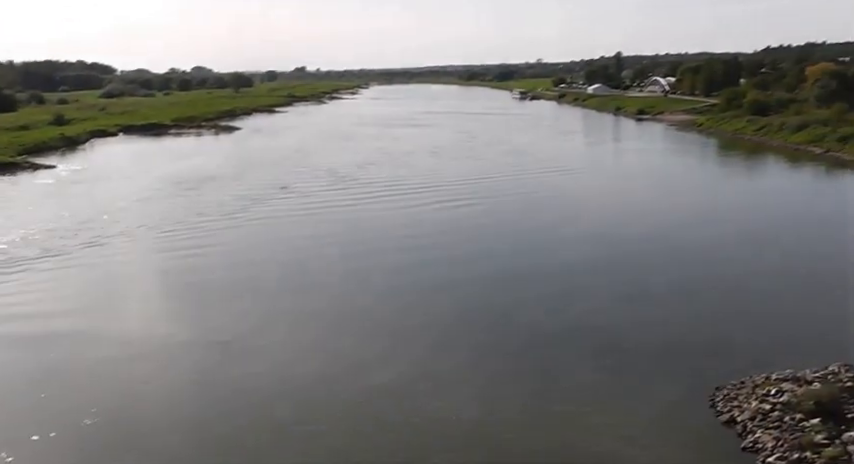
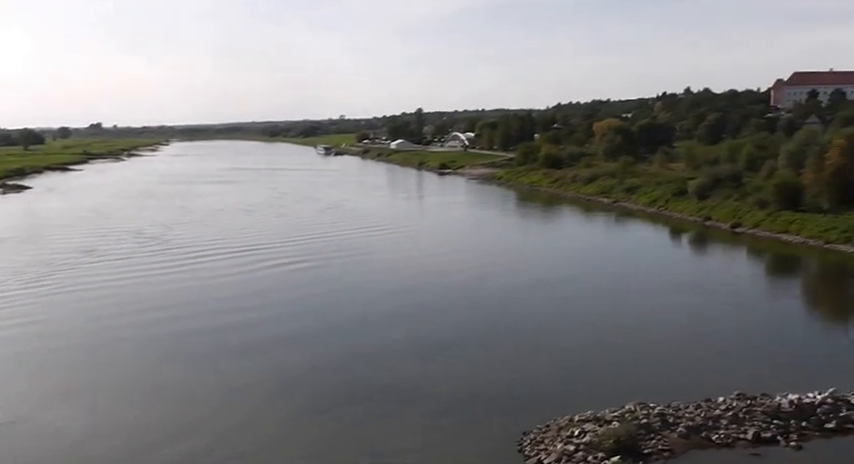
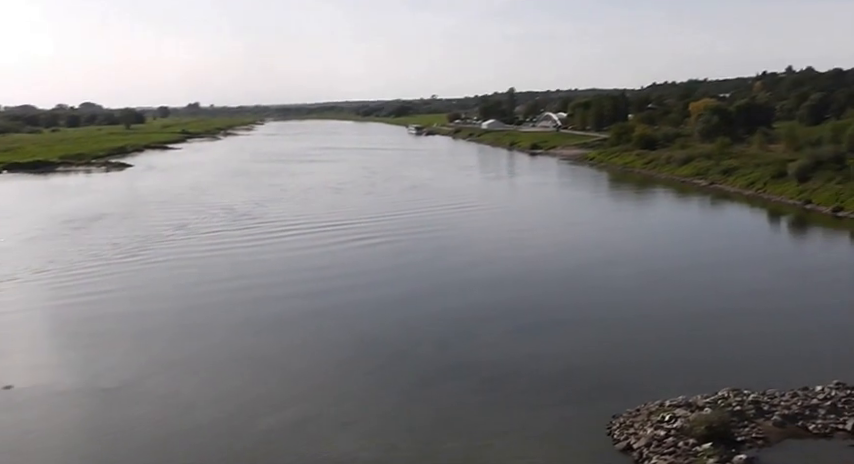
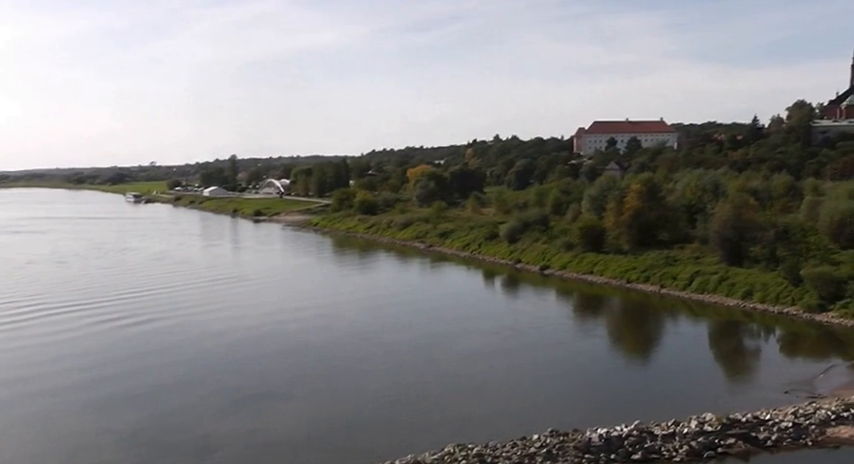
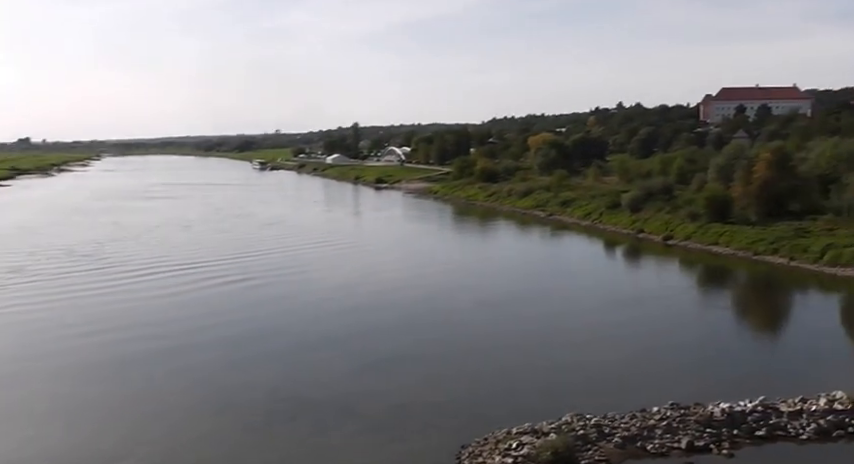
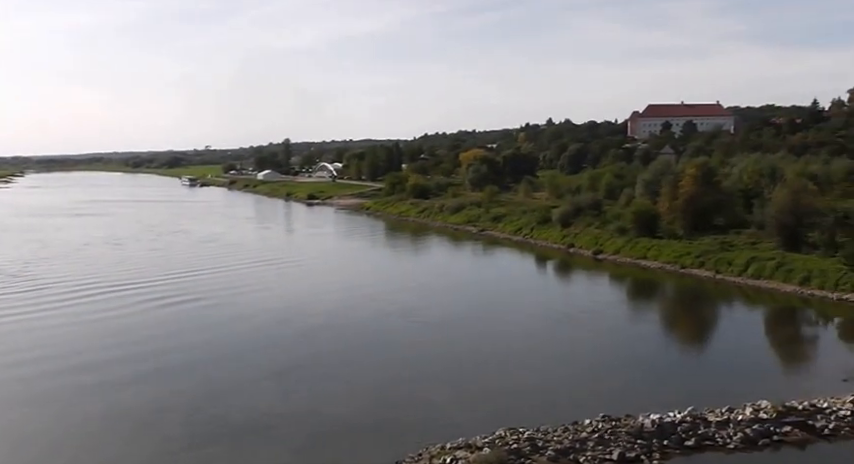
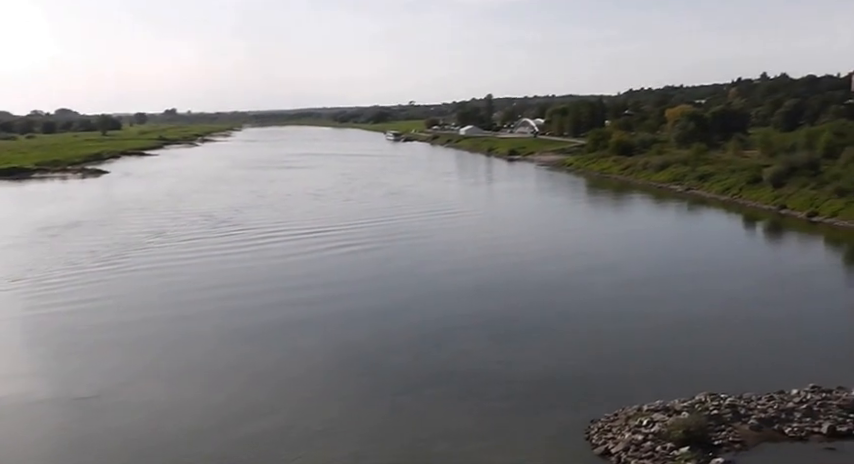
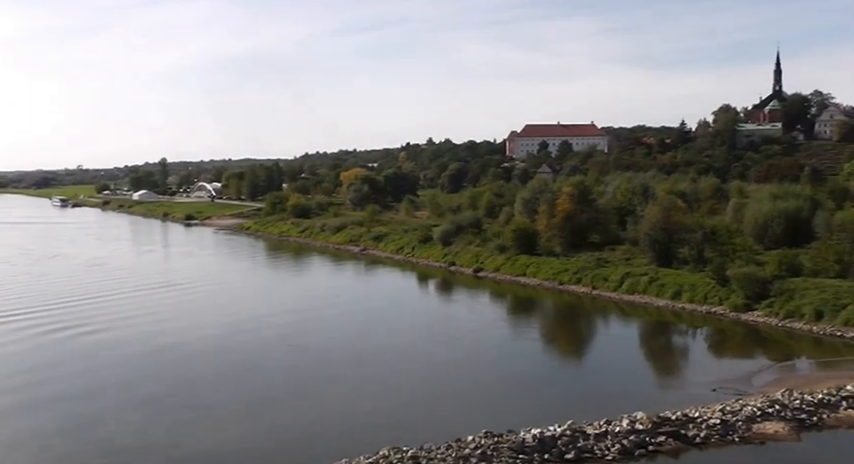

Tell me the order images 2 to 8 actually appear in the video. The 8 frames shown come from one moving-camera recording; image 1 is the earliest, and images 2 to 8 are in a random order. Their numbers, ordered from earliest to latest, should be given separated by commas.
3, 7, 2, 5, 6, 4, 8
